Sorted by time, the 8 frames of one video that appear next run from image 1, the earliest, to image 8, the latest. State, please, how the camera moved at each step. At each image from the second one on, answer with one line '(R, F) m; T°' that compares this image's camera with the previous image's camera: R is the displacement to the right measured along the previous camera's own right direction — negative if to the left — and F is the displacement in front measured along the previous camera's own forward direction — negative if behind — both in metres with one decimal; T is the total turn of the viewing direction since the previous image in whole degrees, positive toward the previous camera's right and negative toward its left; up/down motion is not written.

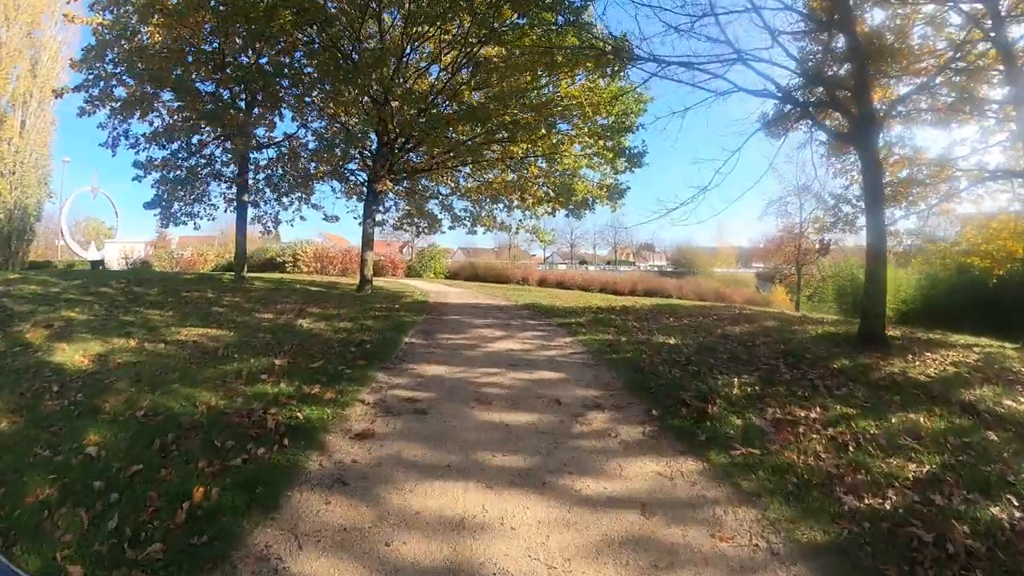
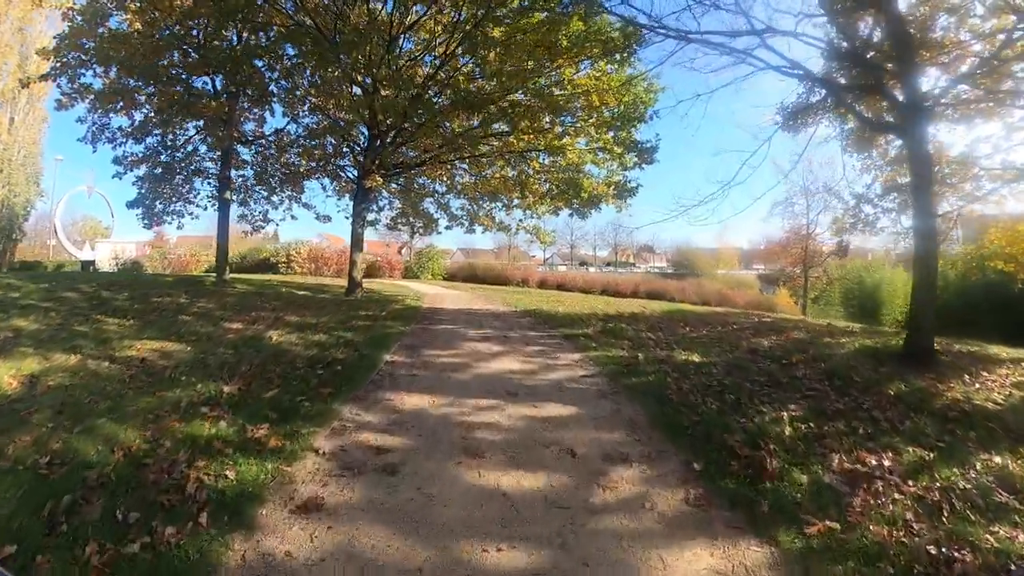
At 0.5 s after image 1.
(0.0, +1.4) m; 0°
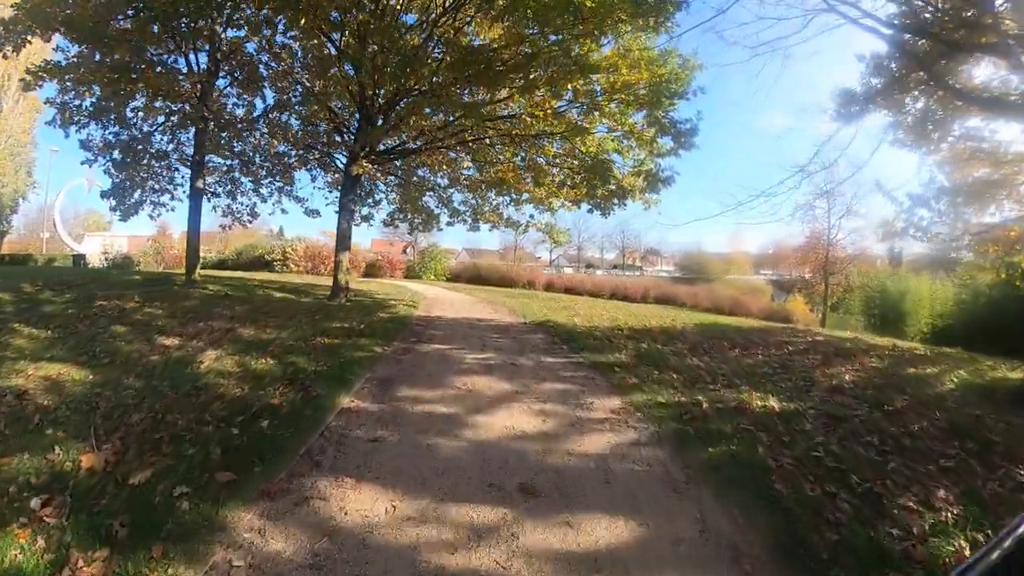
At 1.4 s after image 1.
(-0.1, +2.3) m; 0°
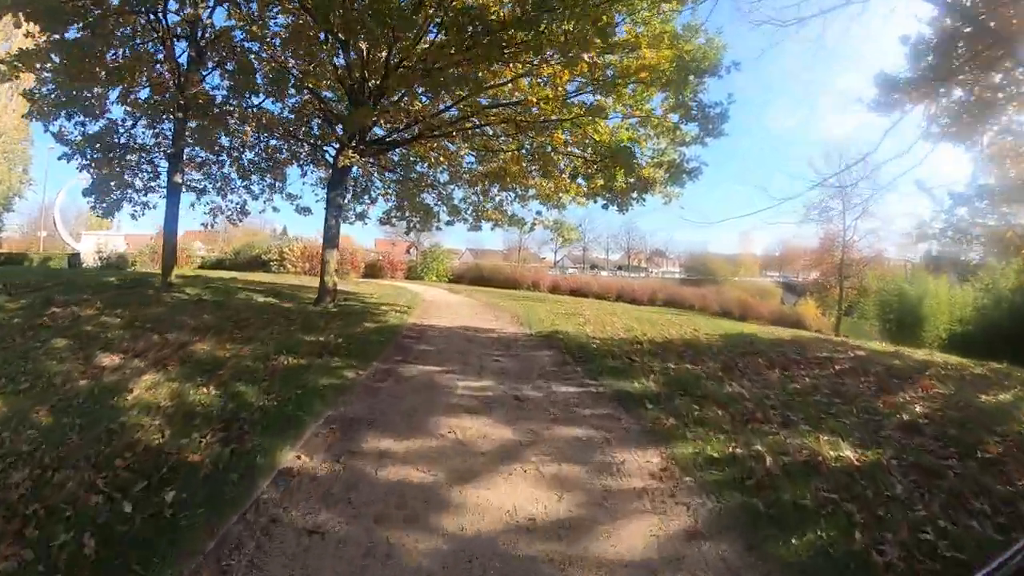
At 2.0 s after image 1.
(0.0, +1.4) m; 0°
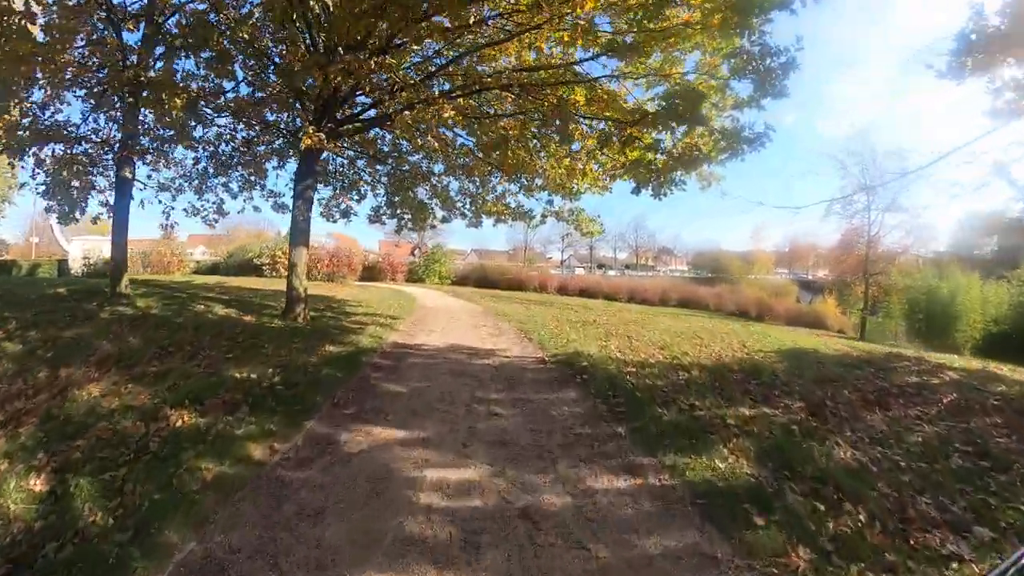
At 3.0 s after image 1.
(0.0, +2.1) m; 0°
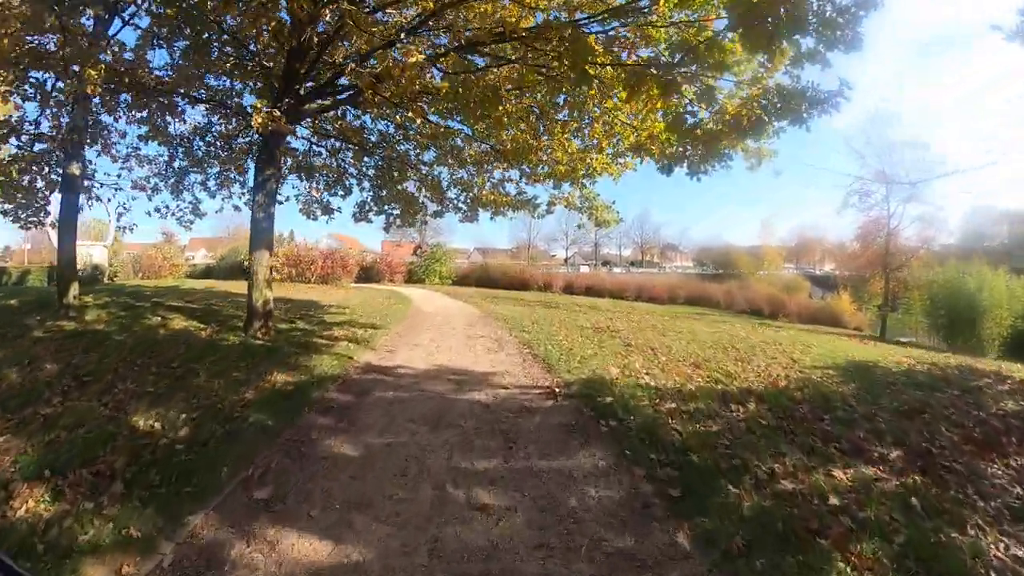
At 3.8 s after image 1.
(0.0, +1.5) m; 0°
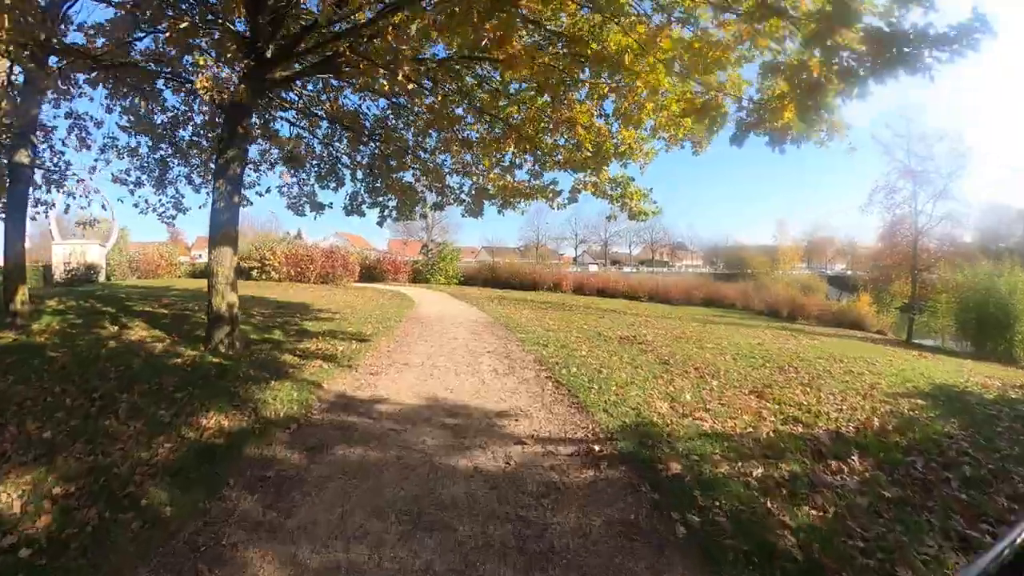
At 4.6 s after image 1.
(0.0, +1.4) m; 0°
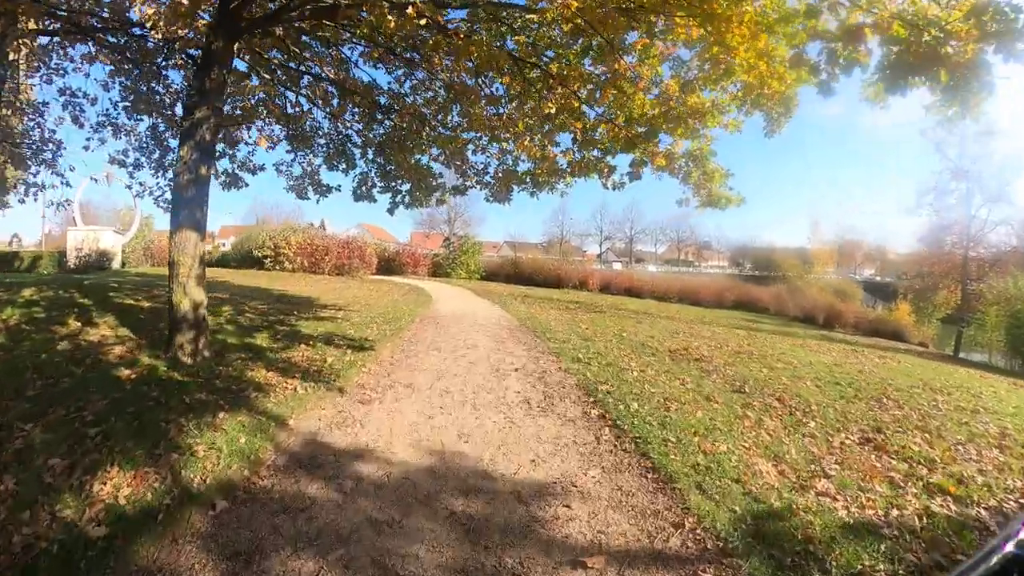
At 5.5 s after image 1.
(-0.1, +1.3) m; -1°
